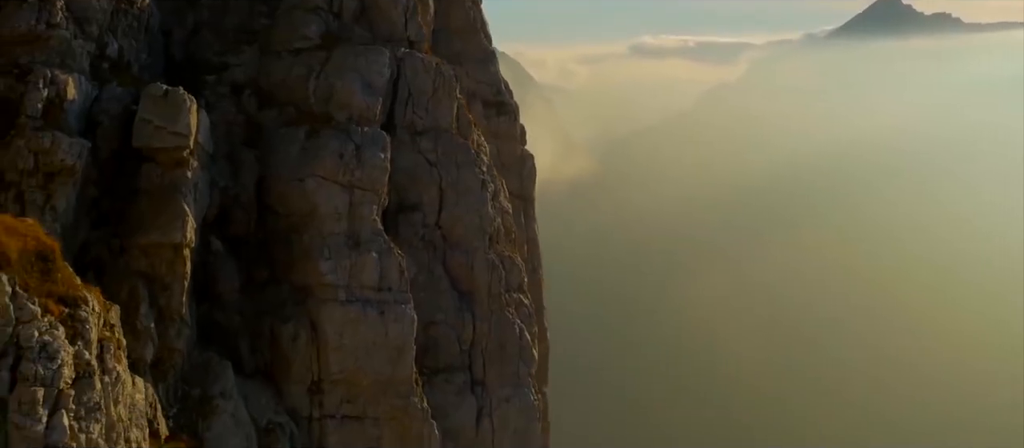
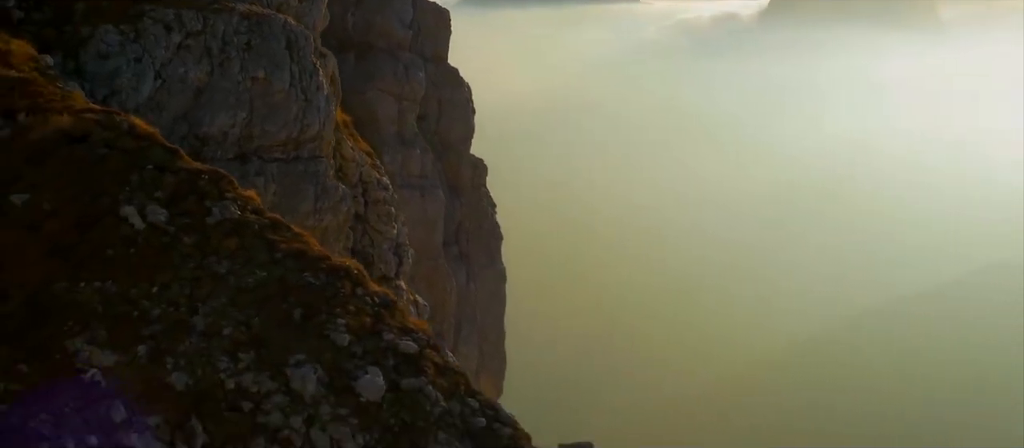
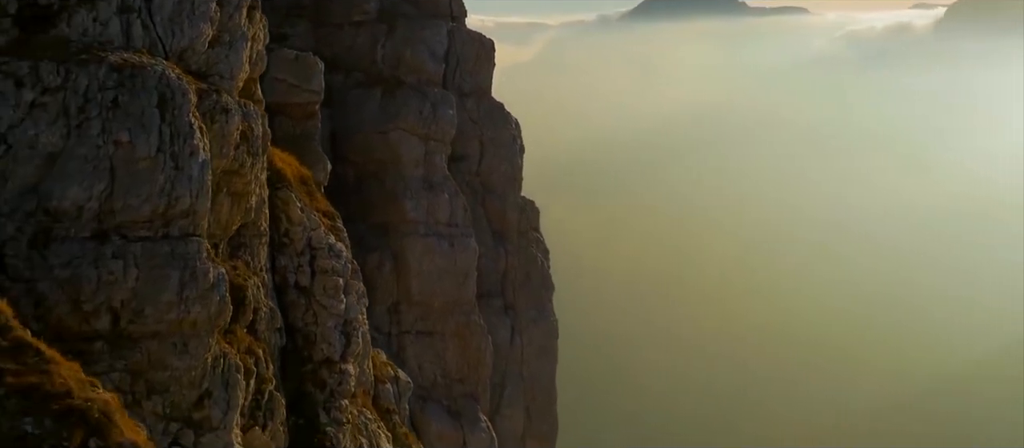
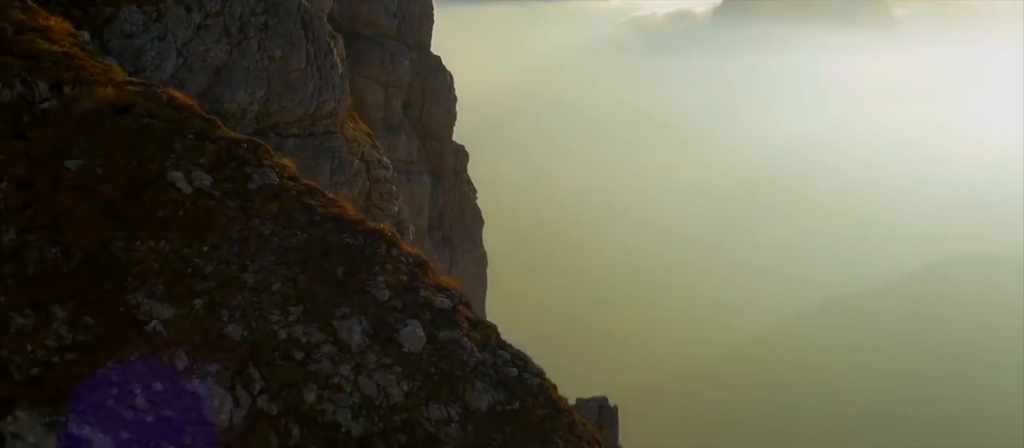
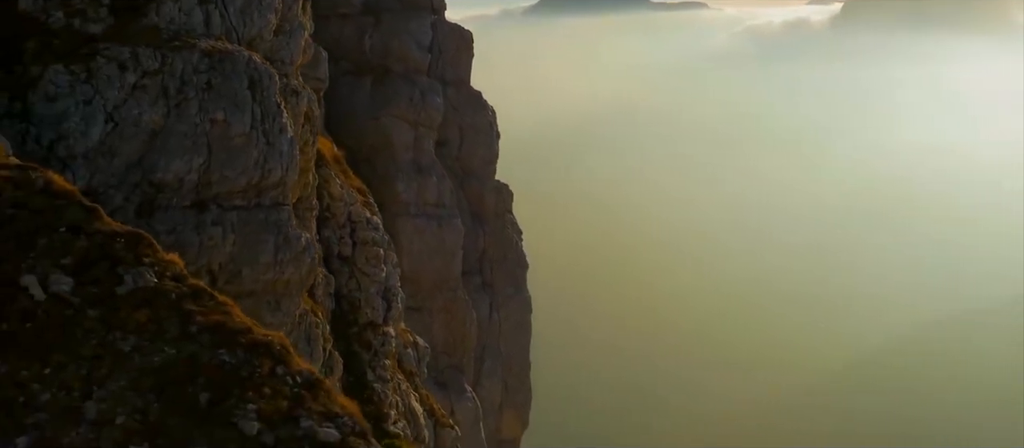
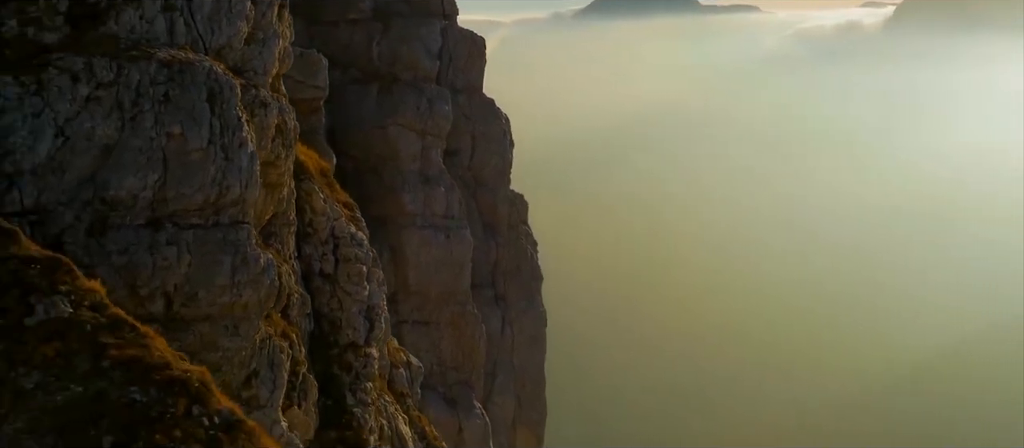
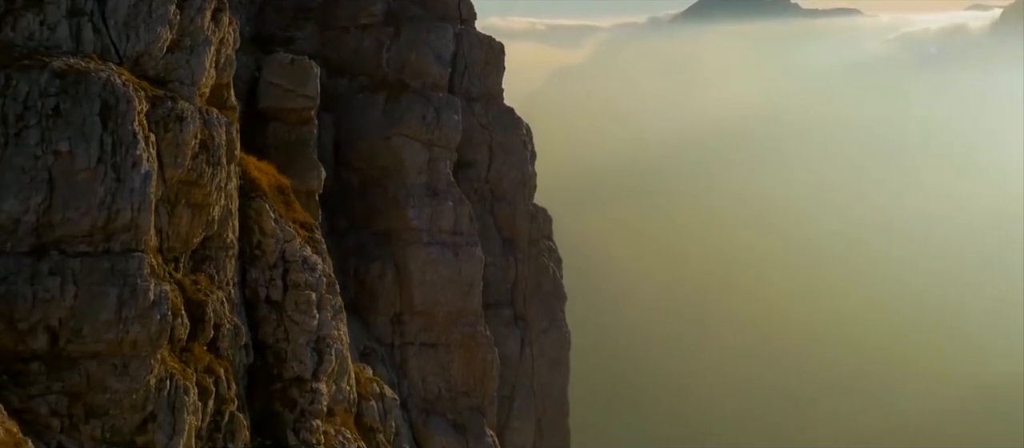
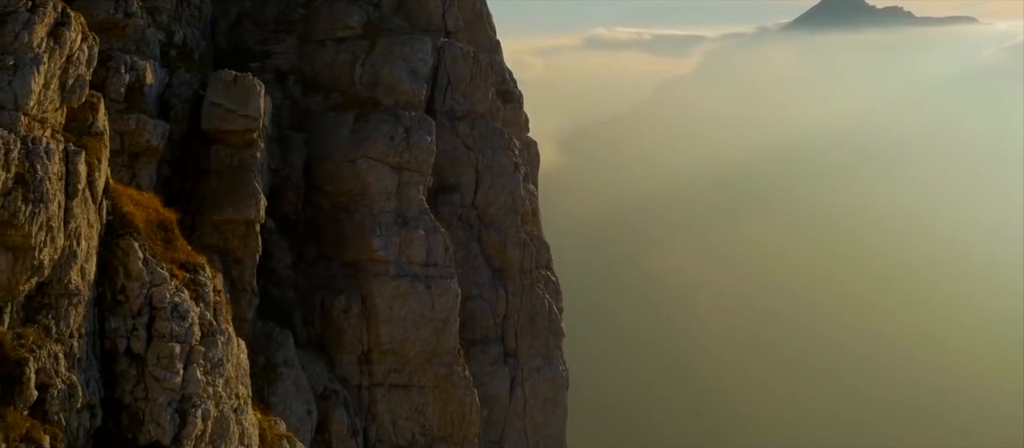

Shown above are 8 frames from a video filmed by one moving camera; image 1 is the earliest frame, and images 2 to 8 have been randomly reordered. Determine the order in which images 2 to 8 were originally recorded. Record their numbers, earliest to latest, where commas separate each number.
8, 7, 3, 6, 5, 2, 4
